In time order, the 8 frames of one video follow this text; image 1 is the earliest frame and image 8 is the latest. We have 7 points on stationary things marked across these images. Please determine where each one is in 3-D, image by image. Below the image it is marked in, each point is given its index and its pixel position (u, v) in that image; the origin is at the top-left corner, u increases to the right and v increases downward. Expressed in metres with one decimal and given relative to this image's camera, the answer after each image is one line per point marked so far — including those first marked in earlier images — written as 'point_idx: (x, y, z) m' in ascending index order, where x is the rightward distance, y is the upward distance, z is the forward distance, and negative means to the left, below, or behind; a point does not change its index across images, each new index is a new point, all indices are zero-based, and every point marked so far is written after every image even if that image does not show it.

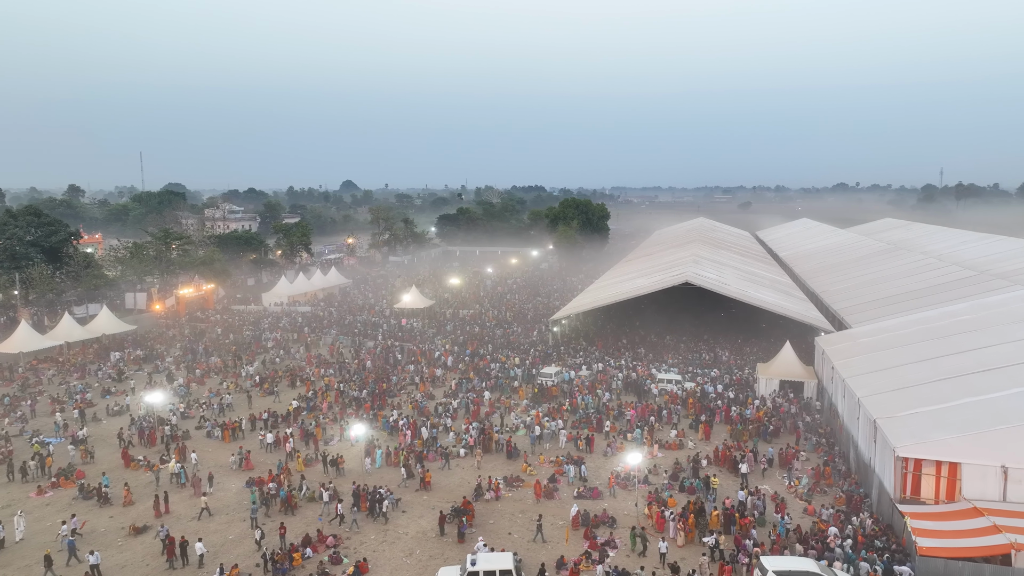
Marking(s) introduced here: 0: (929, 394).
0: (+9.4, -2.4, +16.1) m
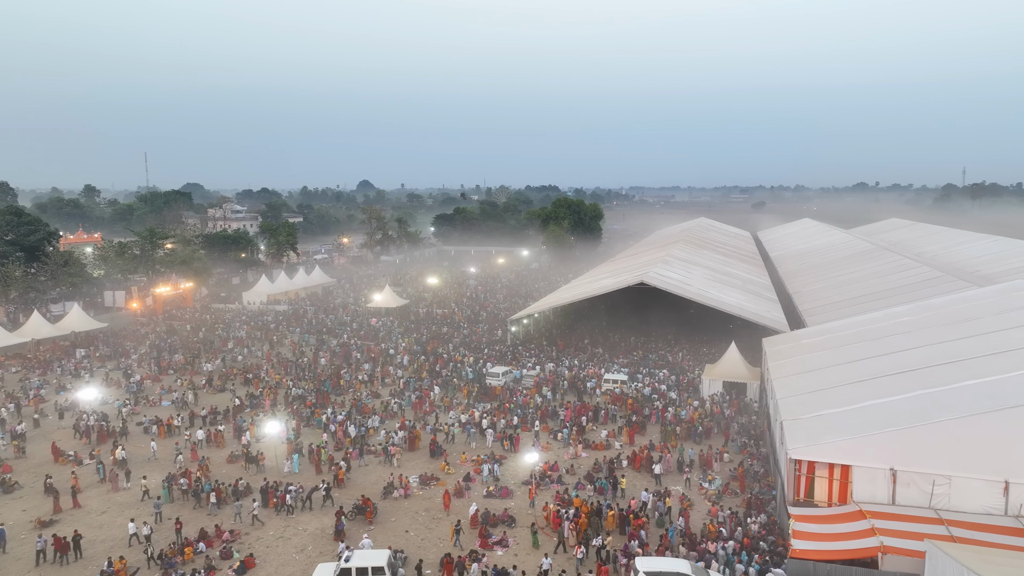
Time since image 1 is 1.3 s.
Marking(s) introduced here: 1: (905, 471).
0: (+7.3, -2.4, +16.0) m
1: (+7.3, -3.4, +13.3) m
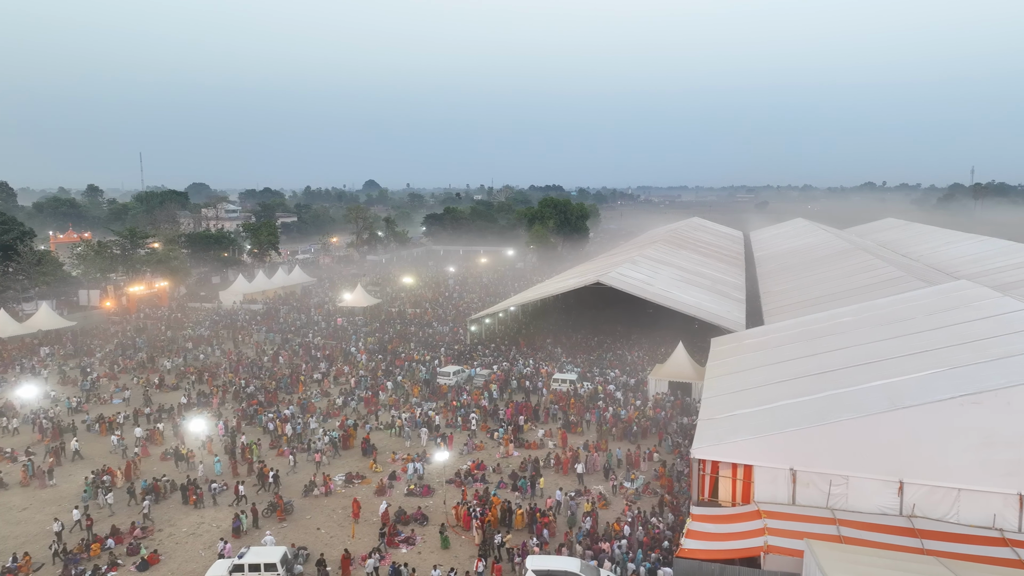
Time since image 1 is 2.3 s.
0: (+5.5, -2.4, +16.0) m
1: (+5.4, -3.4, +13.3) m
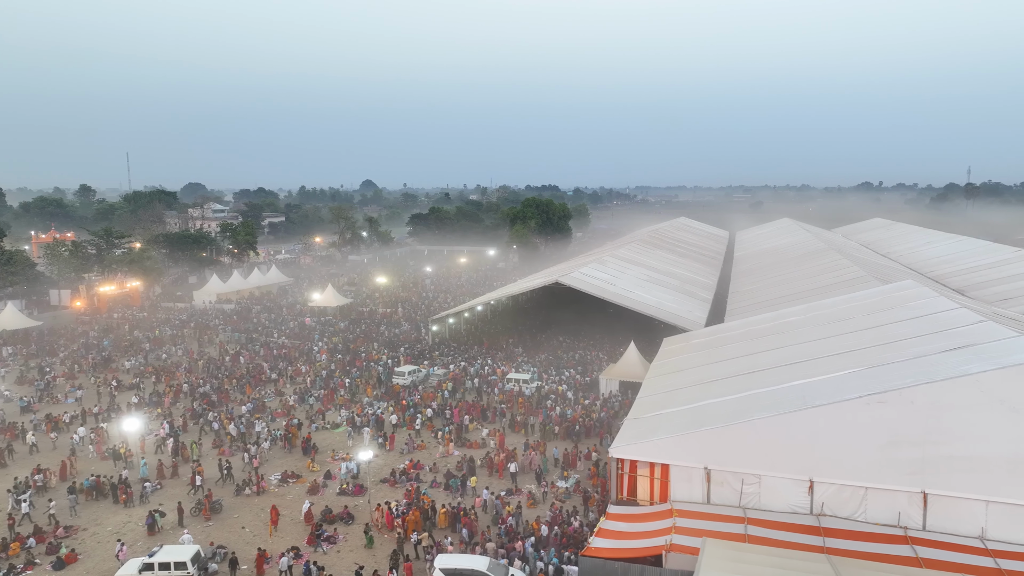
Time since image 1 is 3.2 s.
0: (+3.9, -2.4, +16.1) m
1: (+3.8, -3.4, +13.3) m
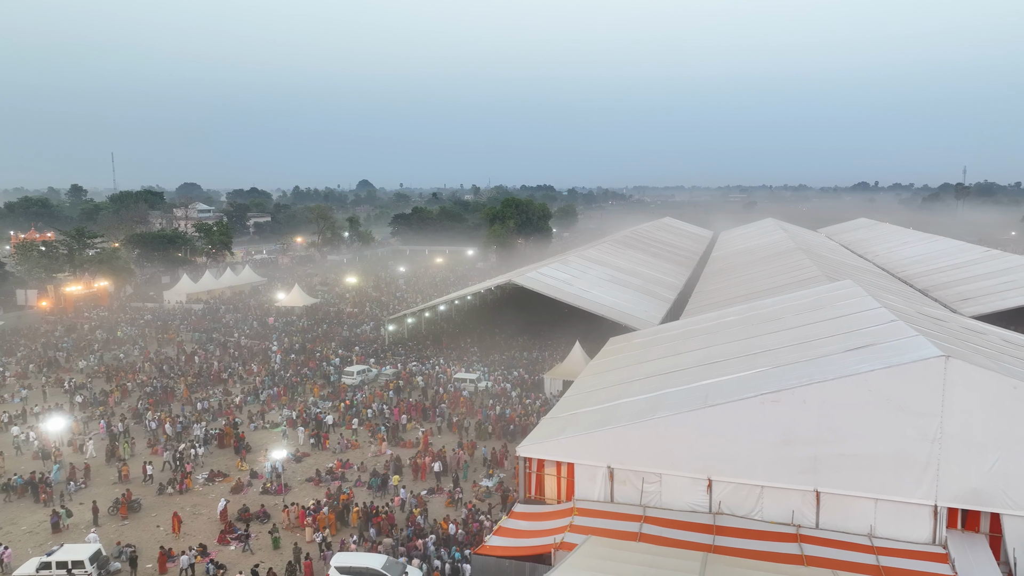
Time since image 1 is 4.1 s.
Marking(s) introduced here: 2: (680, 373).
0: (+2.1, -2.4, +16.2) m
1: (+2.0, -3.4, +13.4) m
2: (+3.7, -1.9, +16.1) m
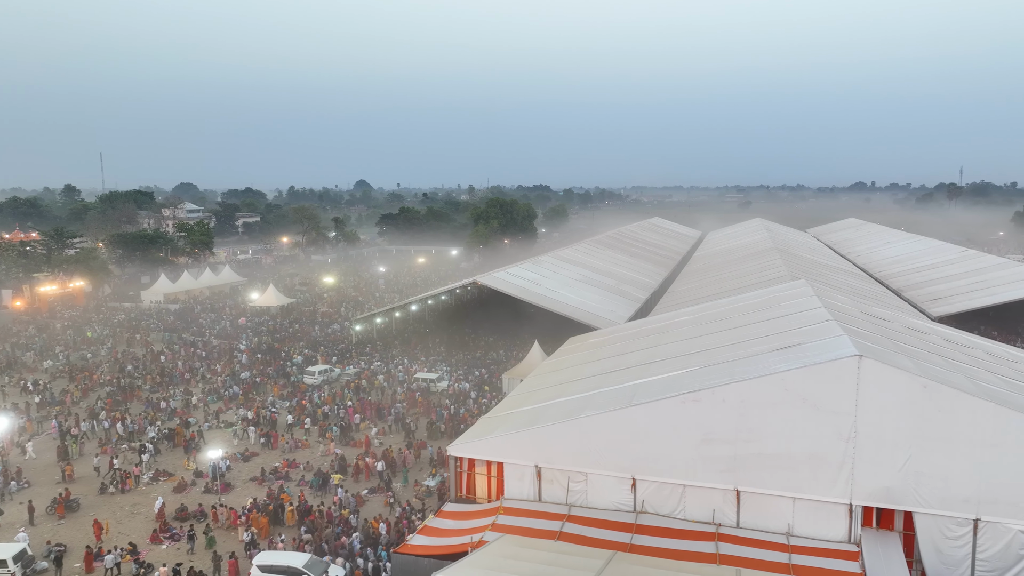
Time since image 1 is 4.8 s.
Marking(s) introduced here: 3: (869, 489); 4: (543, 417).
0: (+0.7, -2.4, +16.2) m
1: (+0.7, -3.4, +13.5) m
2: (+2.4, -1.9, +16.2) m
3: (+5.7, -3.2, +11.6) m
4: (+0.6, -2.6, +14.1) m
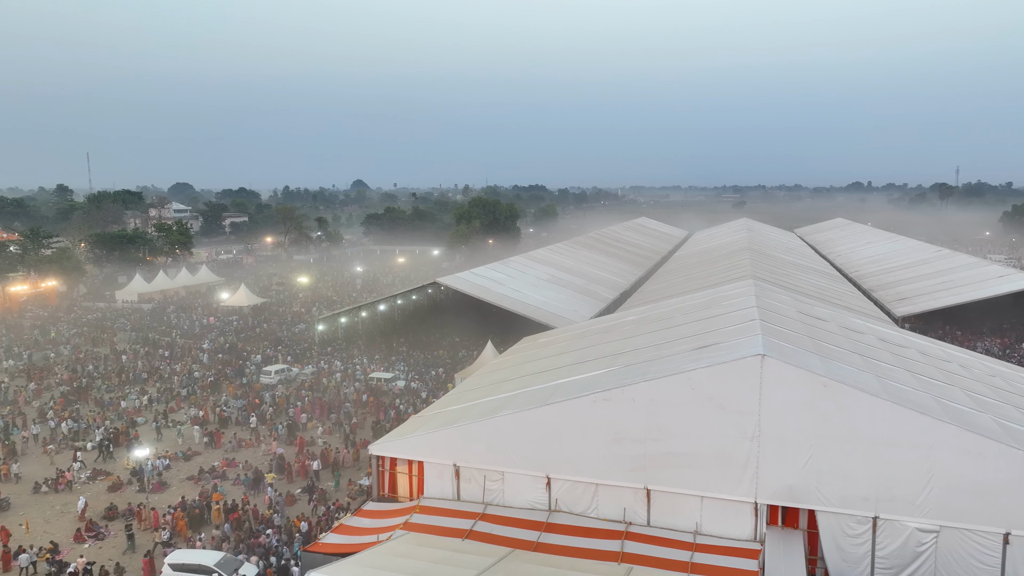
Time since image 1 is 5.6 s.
0: (-0.8, -2.4, +16.3) m
1: (-0.9, -3.4, +13.5) m
2: (+0.8, -1.9, +16.2) m
3: (+4.2, -3.2, +11.6) m
4: (-0.9, -2.5, +14.2) m
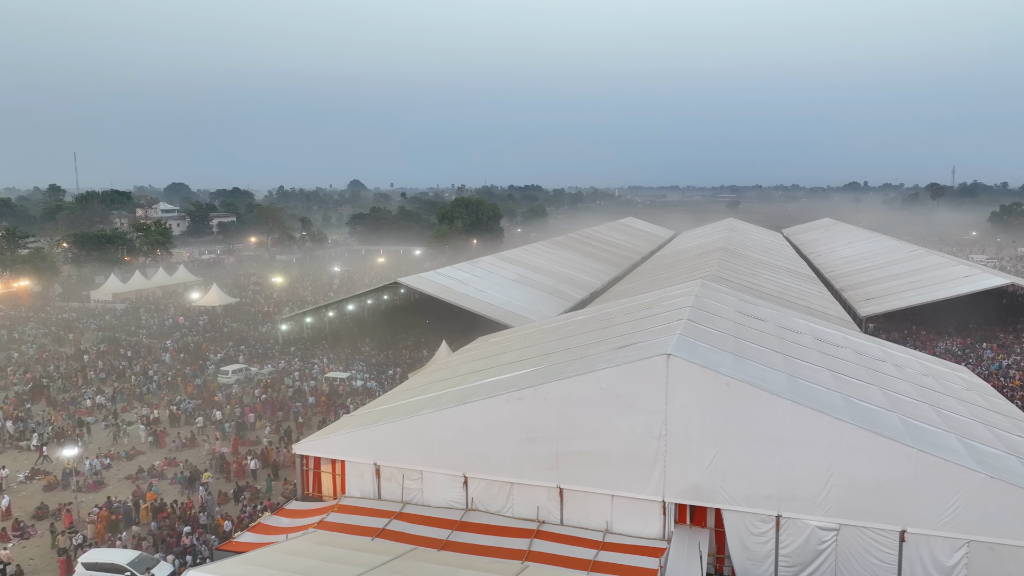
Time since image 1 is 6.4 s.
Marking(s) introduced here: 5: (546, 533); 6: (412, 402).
0: (-2.3, -2.4, +16.3) m
1: (-2.4, -3.3, +13.6) m
2: (-0.7, -1.9, +16.3) m
3: (+2.7, -3.2, +11.7) m
4: (-2.5, -2.5, +14.2) m
5: (+0.6, -4.1, +12.2) m
6: (-2.0, -2.3, +14.7) m
